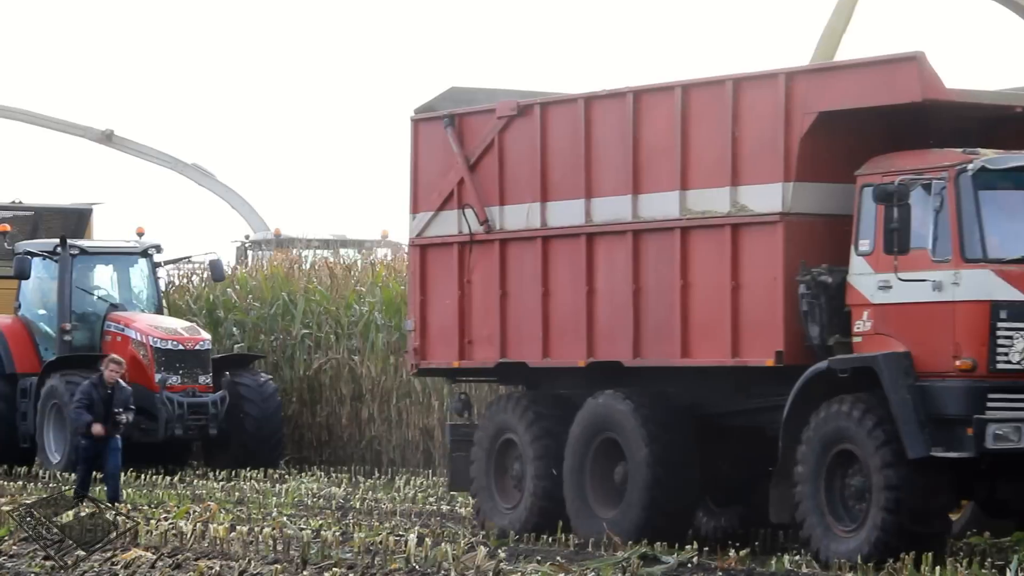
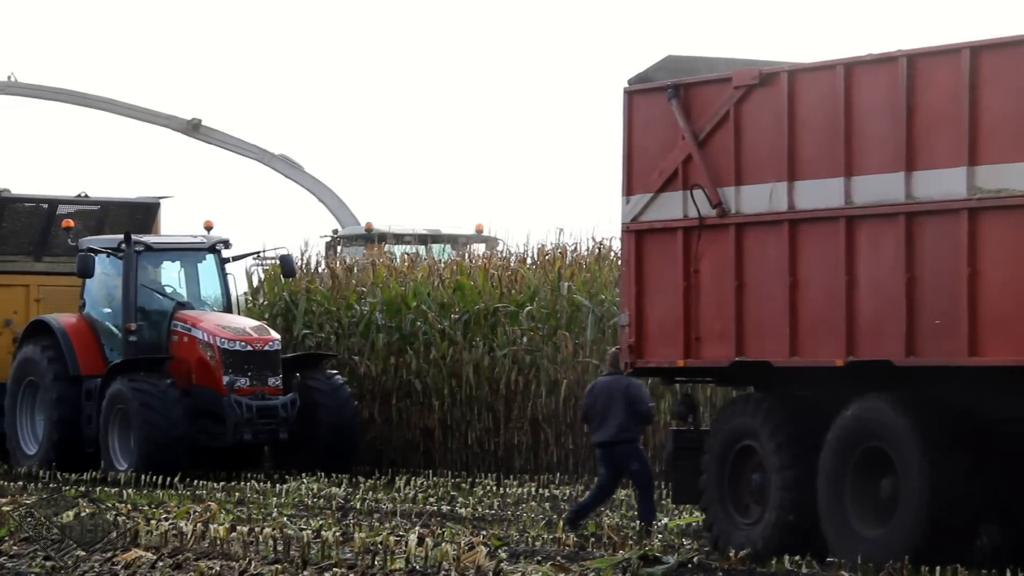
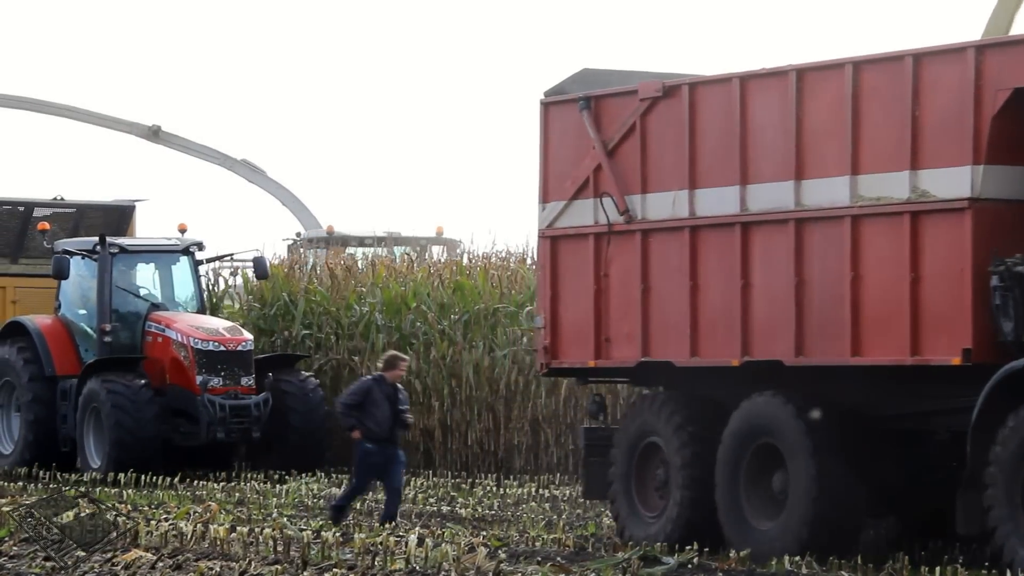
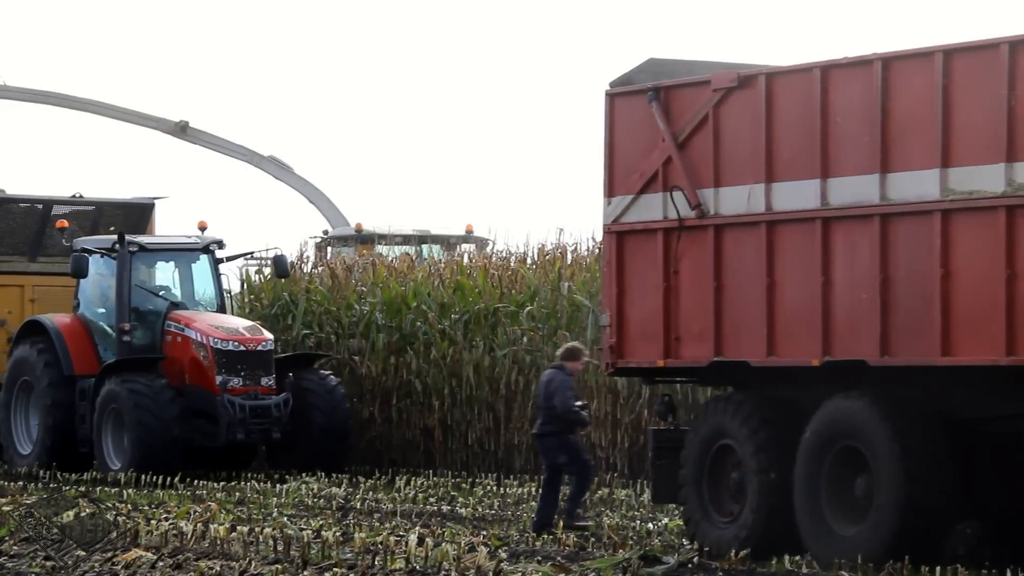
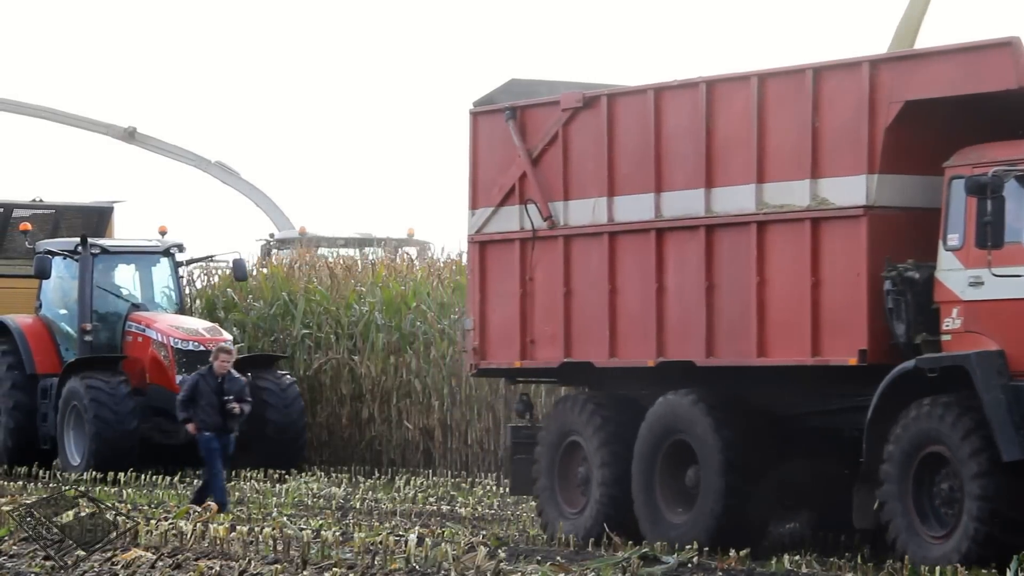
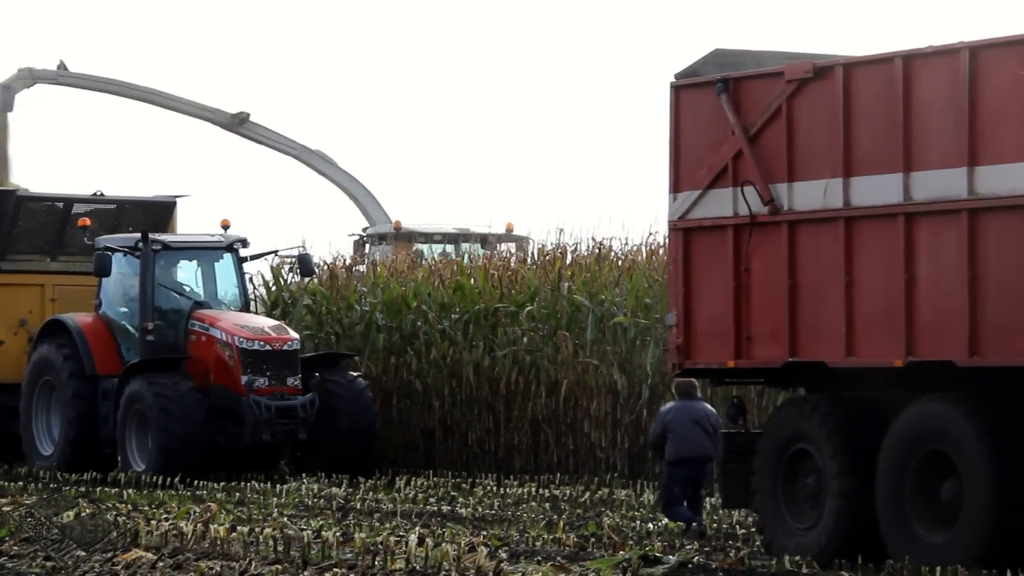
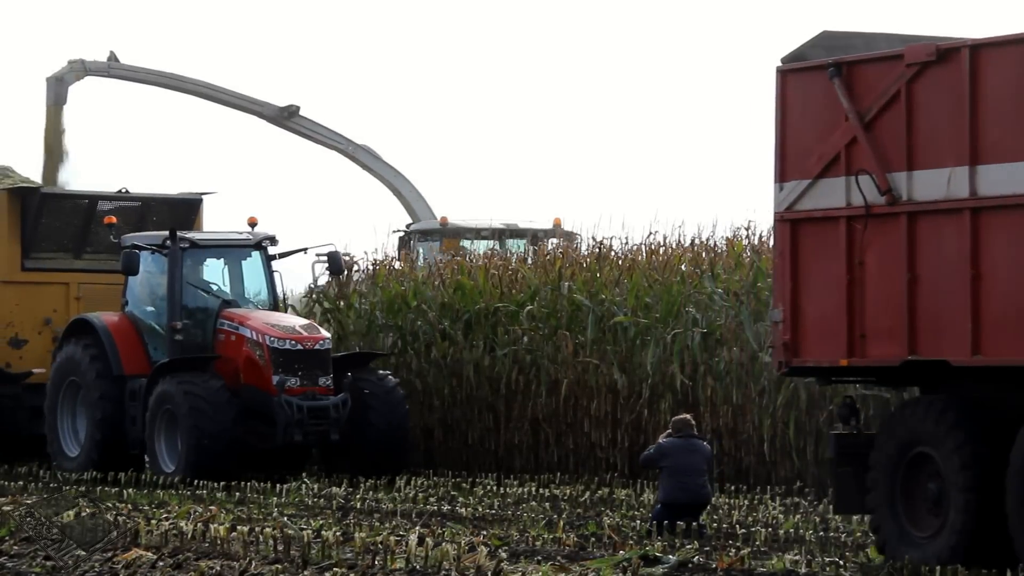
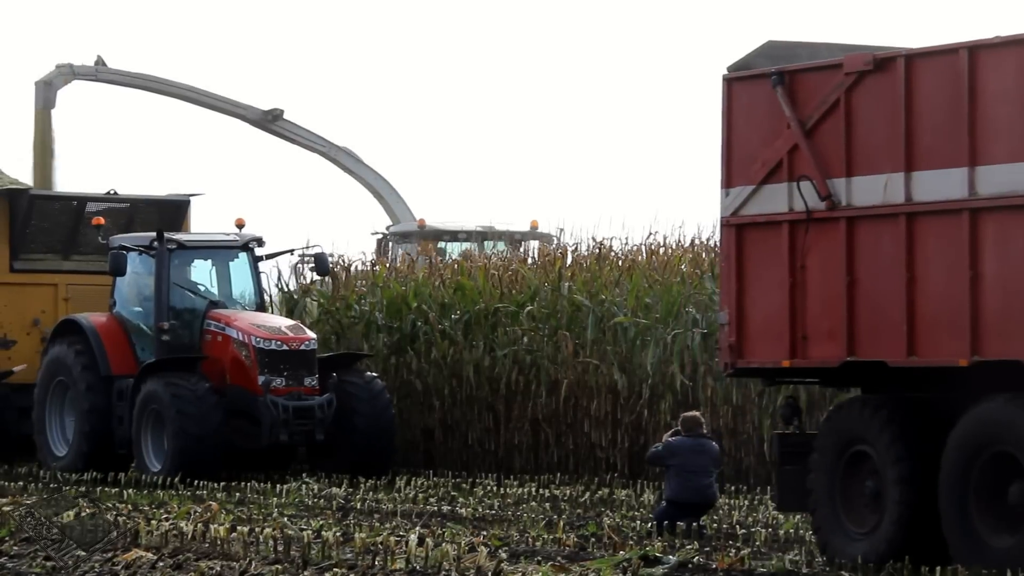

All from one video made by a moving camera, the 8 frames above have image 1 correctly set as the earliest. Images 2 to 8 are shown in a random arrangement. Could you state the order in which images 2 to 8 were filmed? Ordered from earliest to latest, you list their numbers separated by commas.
5, 3, 4, 2, 6, 8, 7
